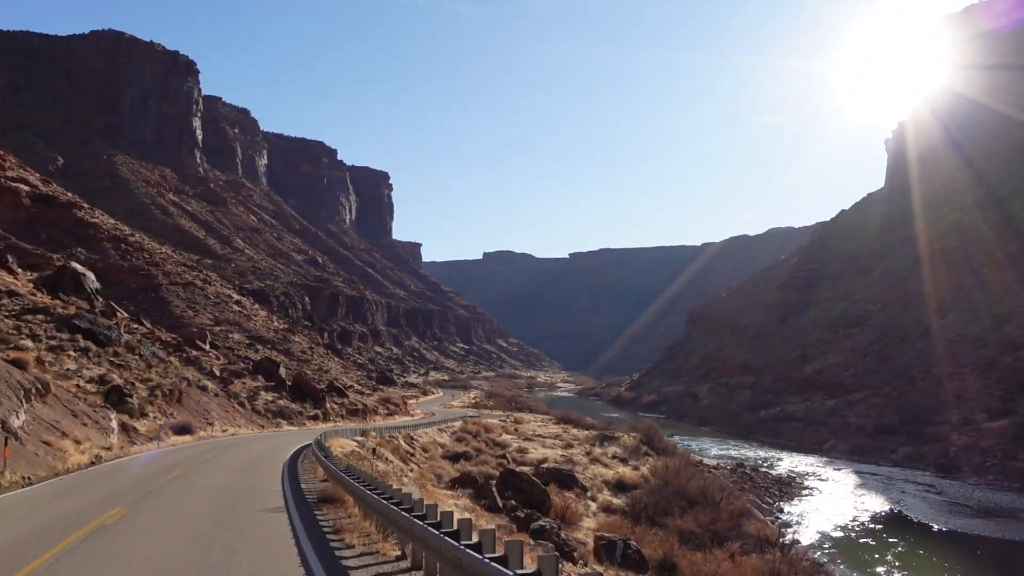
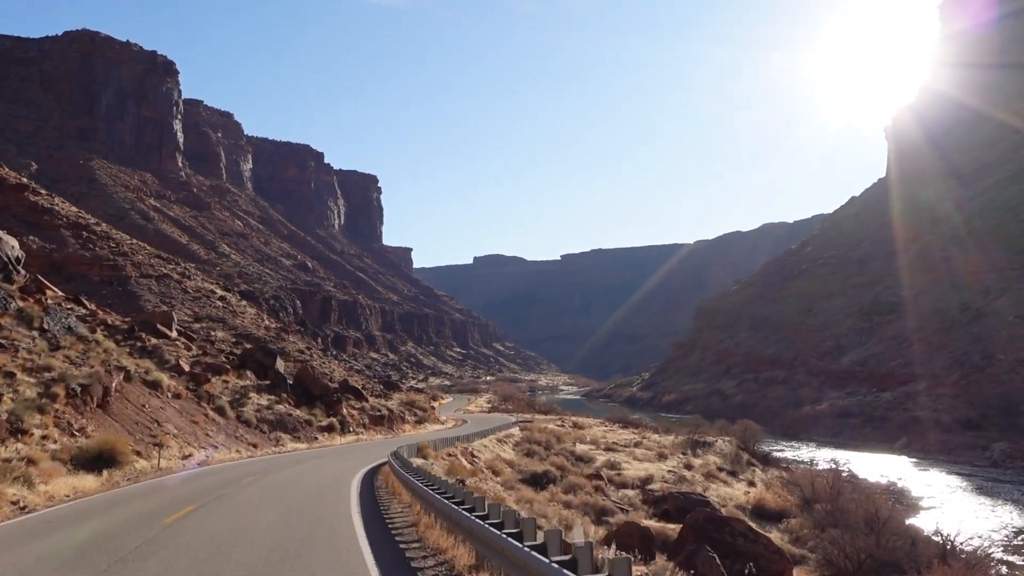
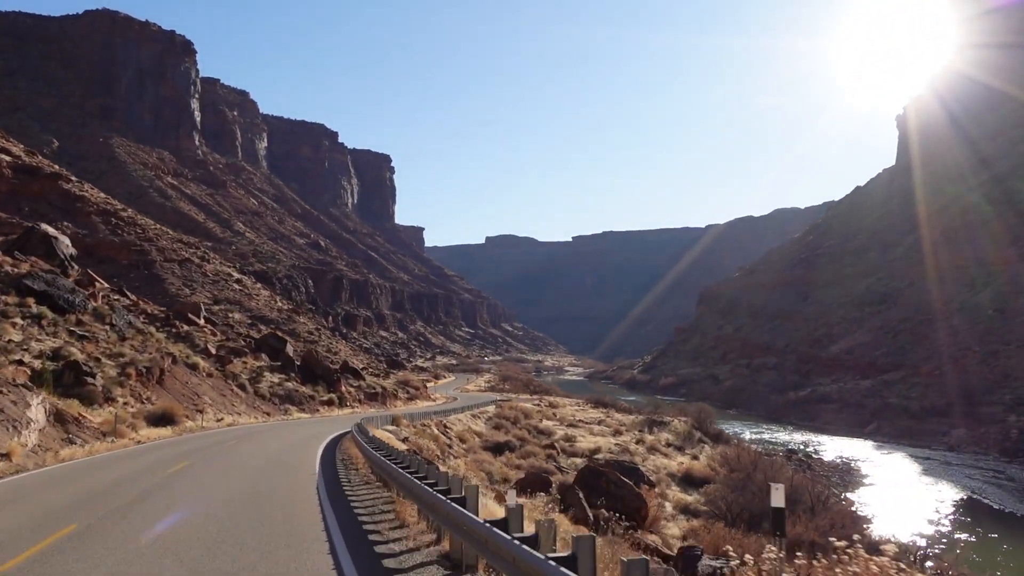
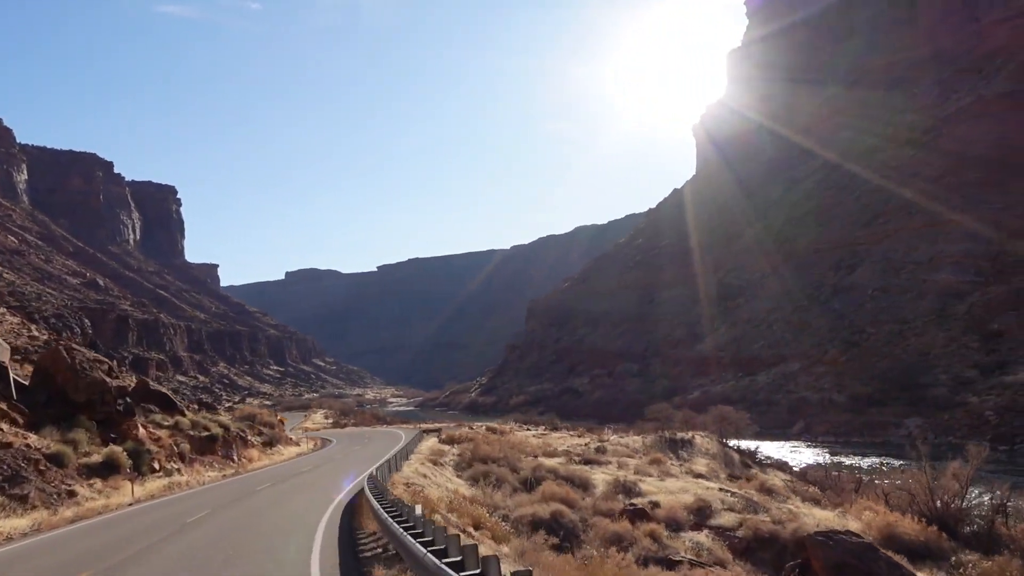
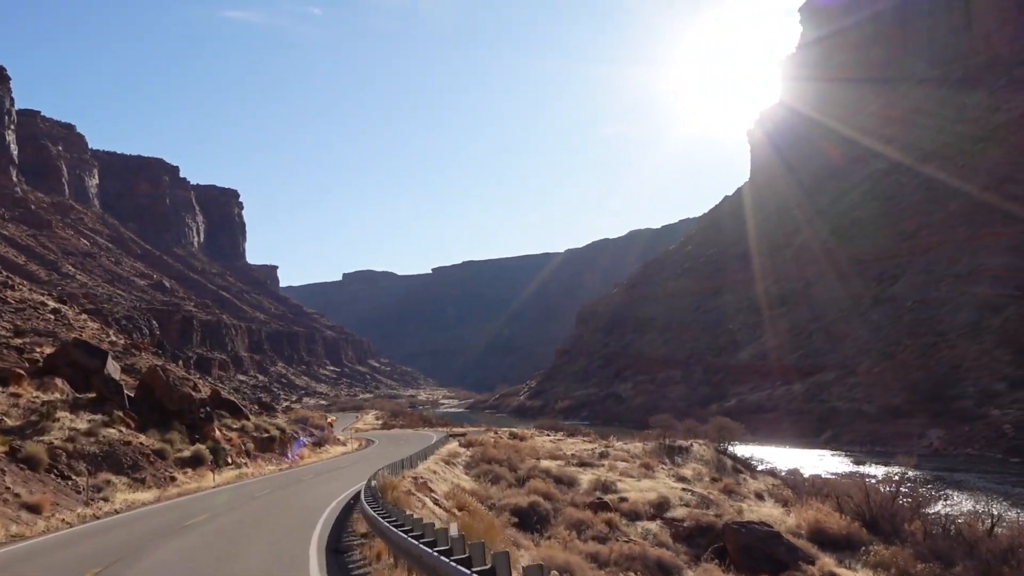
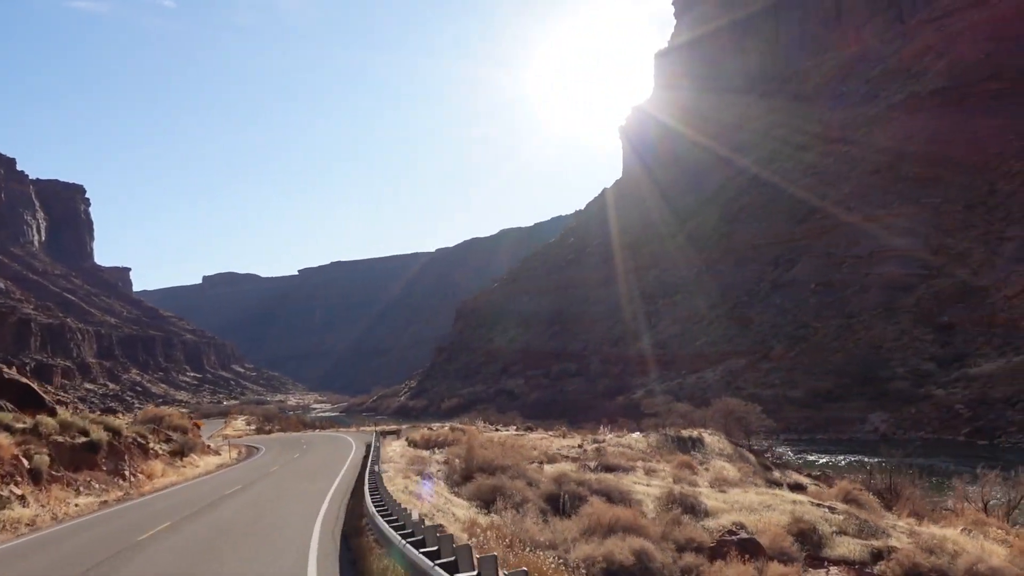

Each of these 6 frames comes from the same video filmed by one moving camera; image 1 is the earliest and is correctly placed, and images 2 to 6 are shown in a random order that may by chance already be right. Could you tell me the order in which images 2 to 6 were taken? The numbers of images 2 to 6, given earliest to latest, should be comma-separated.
3, 2, 5, 4, 6
